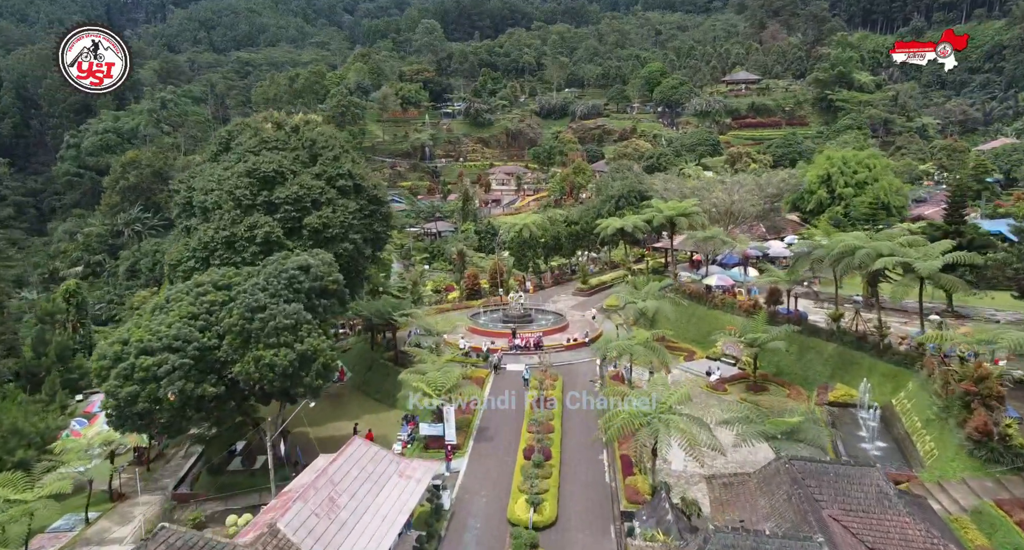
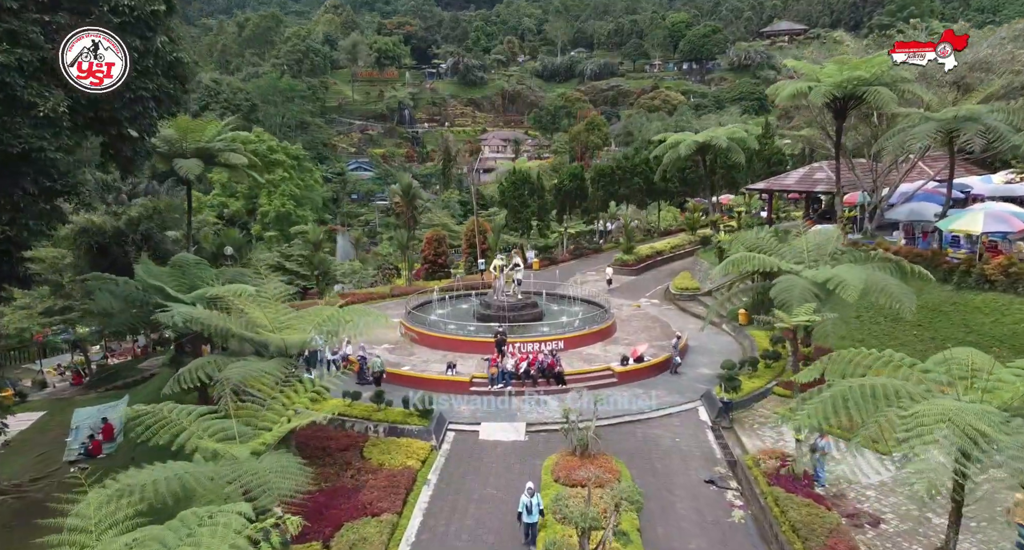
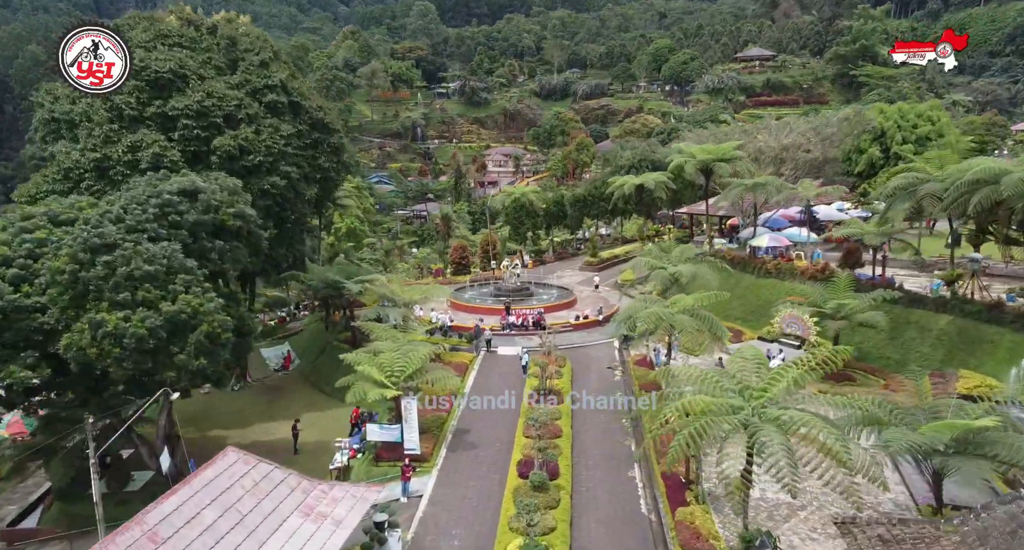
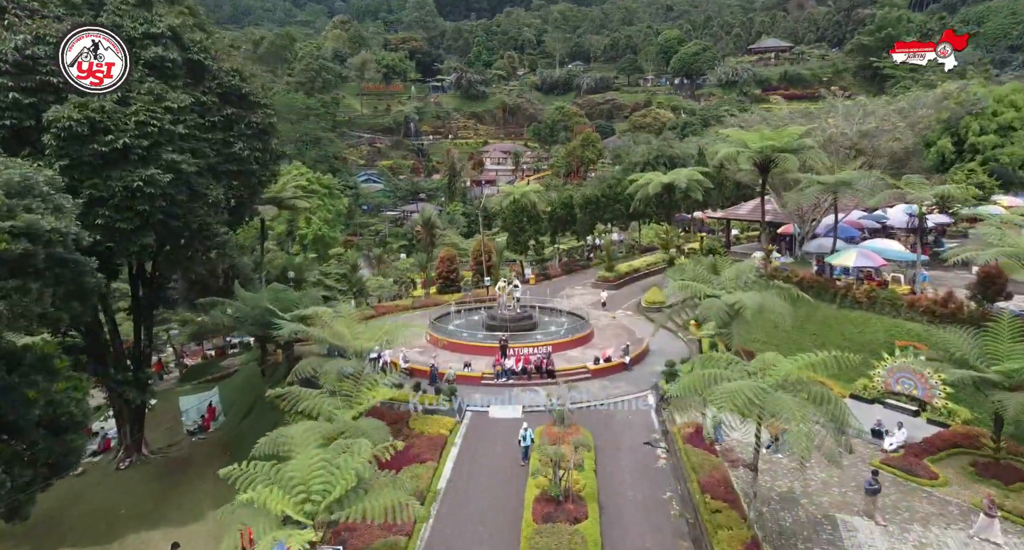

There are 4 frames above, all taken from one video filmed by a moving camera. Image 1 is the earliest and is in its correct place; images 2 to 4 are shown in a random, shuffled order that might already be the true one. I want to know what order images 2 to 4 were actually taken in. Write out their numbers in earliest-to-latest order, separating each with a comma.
3, 4, 2
